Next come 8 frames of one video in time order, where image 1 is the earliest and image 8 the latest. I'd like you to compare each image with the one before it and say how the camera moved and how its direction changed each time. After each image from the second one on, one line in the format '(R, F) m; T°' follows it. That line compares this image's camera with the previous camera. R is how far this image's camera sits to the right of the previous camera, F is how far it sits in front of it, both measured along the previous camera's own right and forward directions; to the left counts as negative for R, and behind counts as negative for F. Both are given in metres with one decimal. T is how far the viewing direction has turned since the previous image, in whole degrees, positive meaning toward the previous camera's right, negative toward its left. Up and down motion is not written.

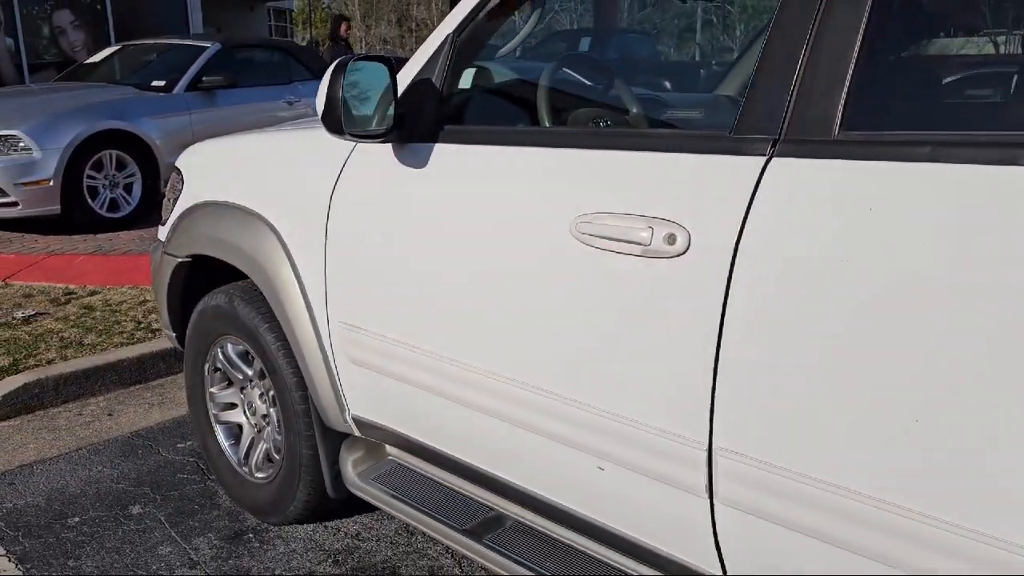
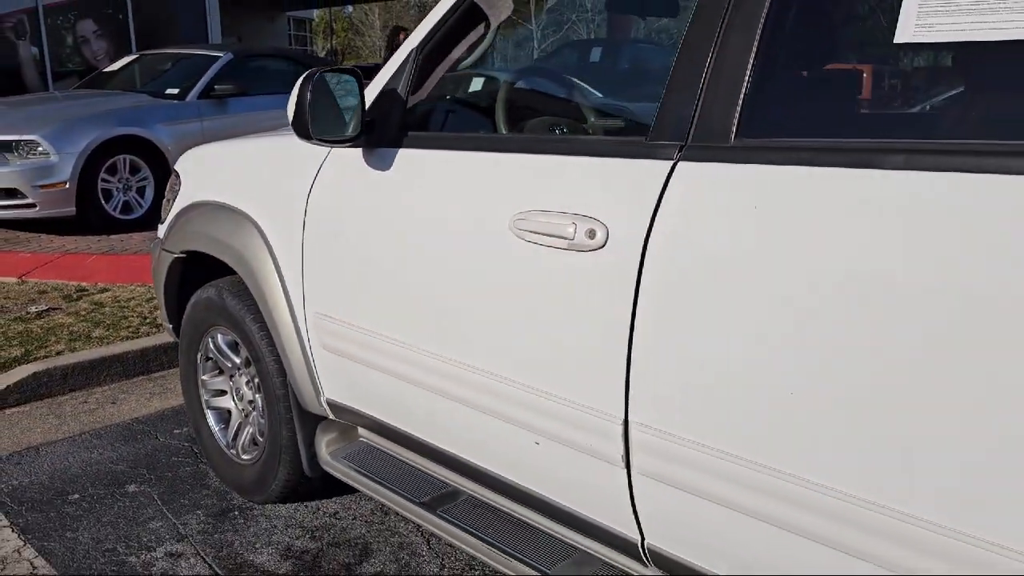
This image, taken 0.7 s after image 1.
(+0.2, -0.2) m; -2°
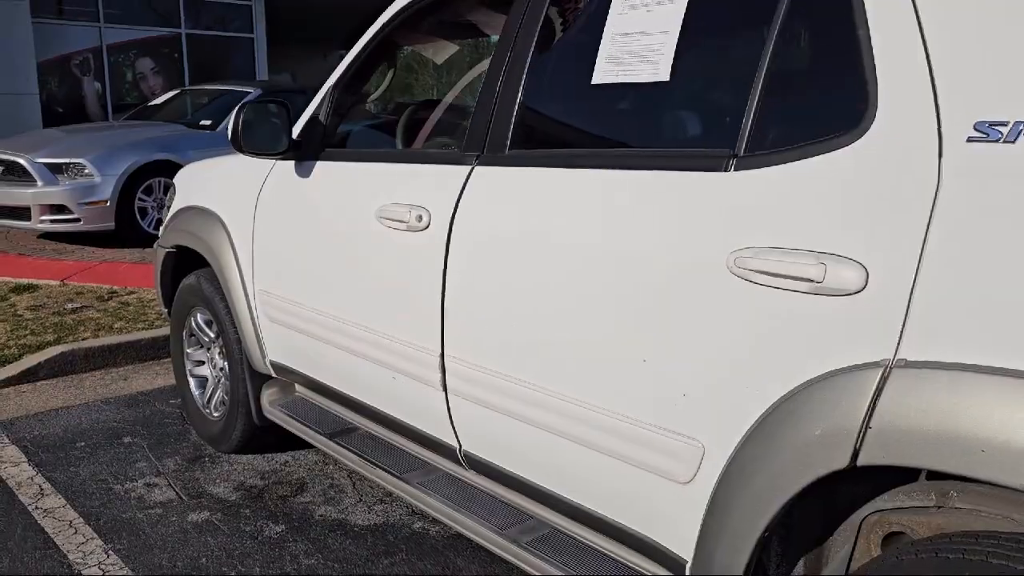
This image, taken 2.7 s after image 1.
(+0.6, -0.7) m; -3°
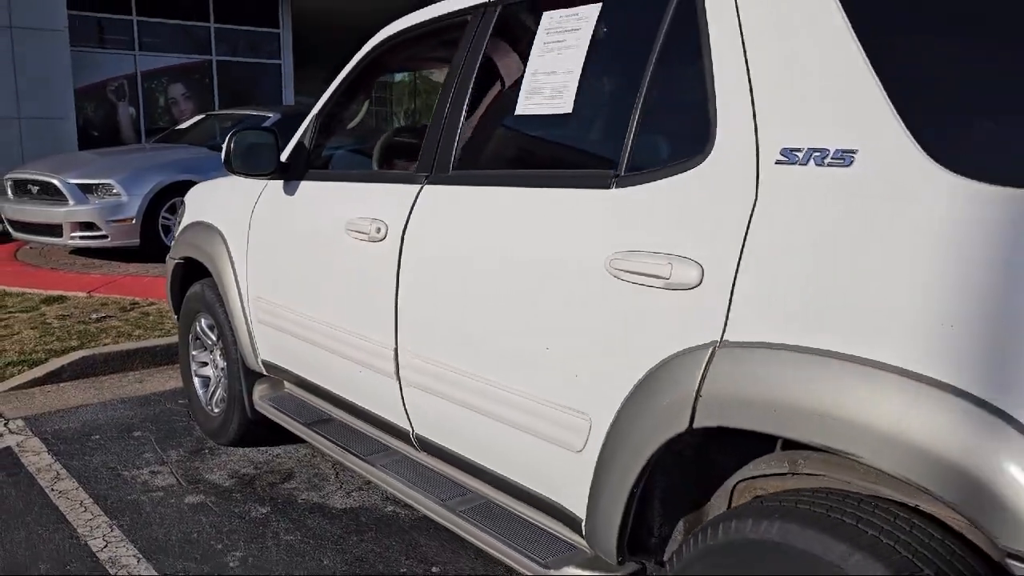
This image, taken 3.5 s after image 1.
(+0.3, -0.4) m; -2°
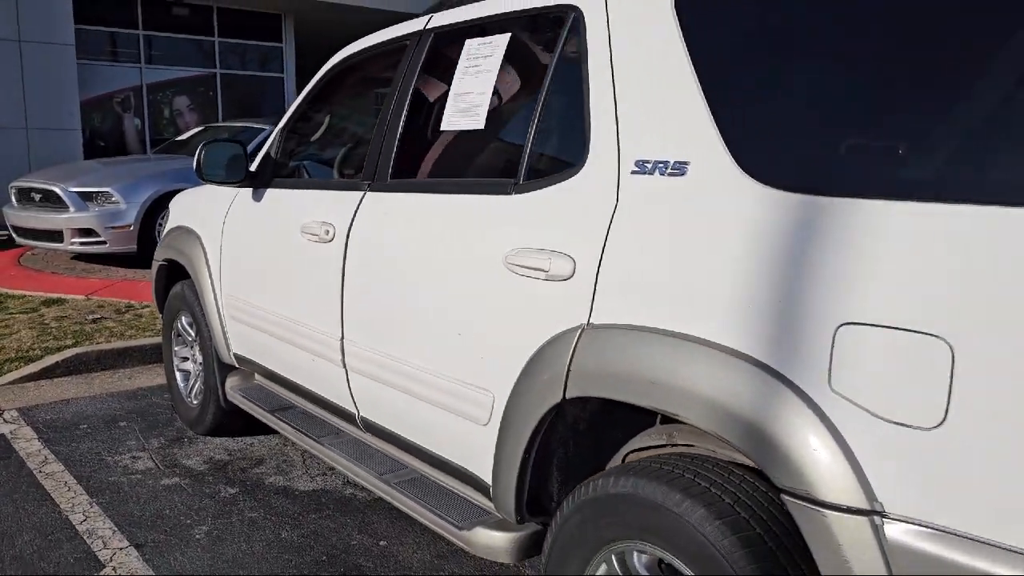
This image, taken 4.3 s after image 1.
(+0.3, -0.3) m; -1°
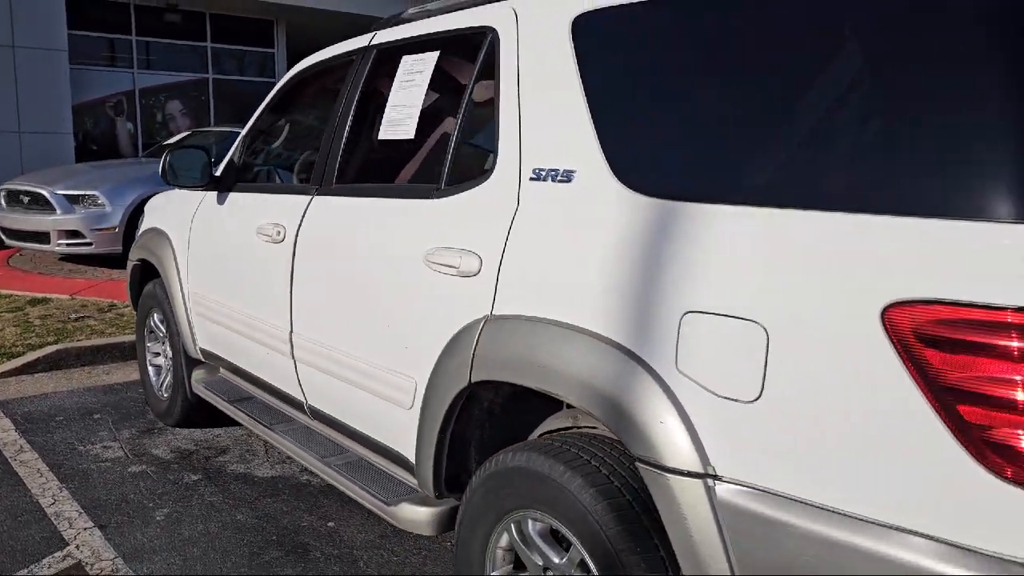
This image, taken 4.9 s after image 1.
(+0.2, -0.2) m; 0°
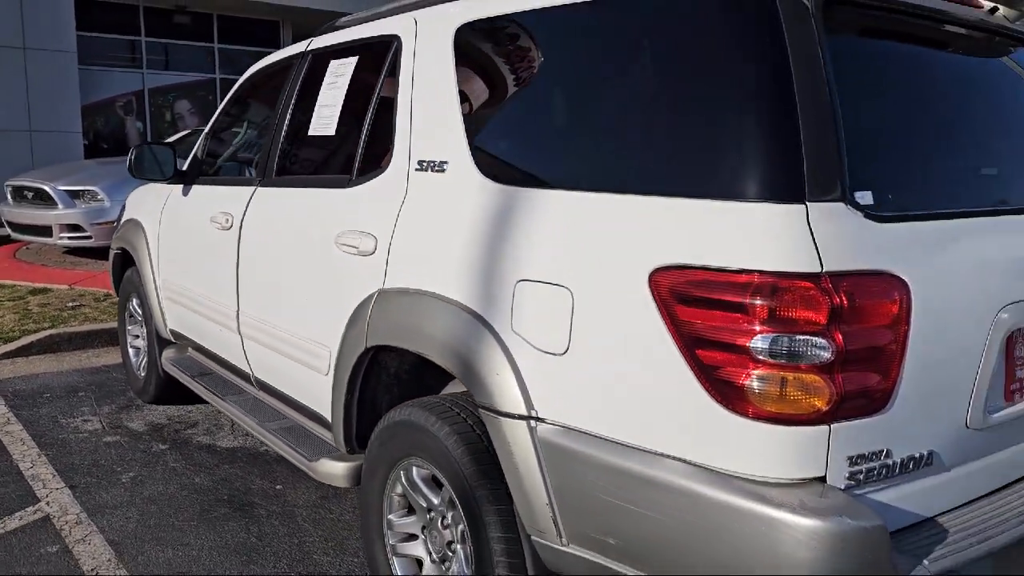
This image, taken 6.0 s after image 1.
(+0.4, -0.3) m; -1°
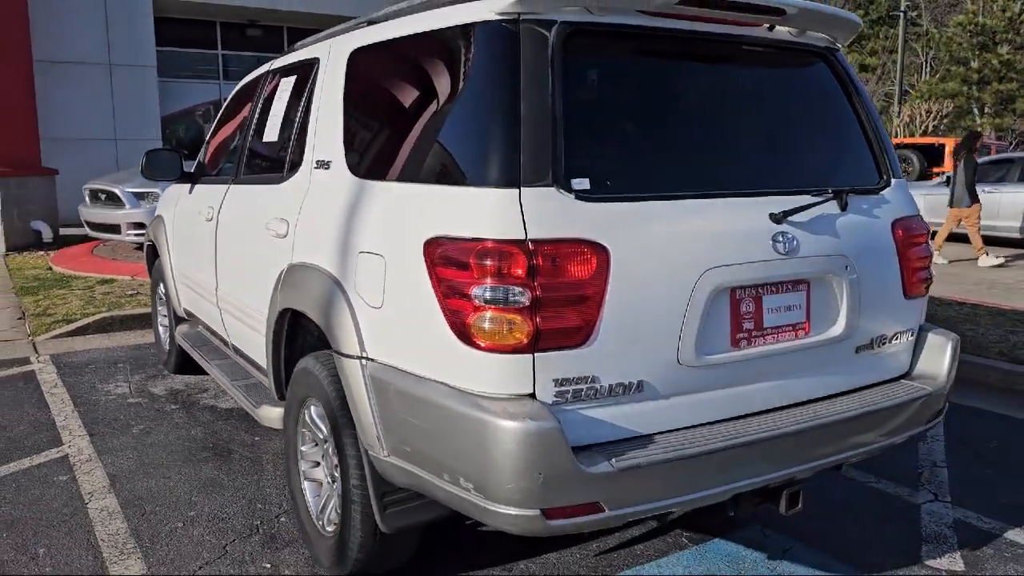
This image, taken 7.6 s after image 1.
(+0.8, -0.6) m; -6°
